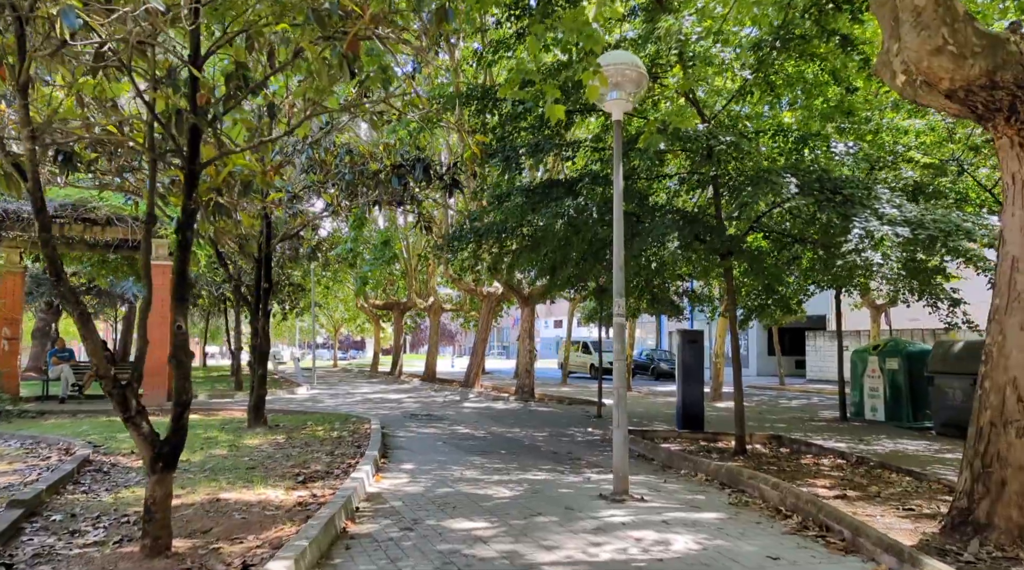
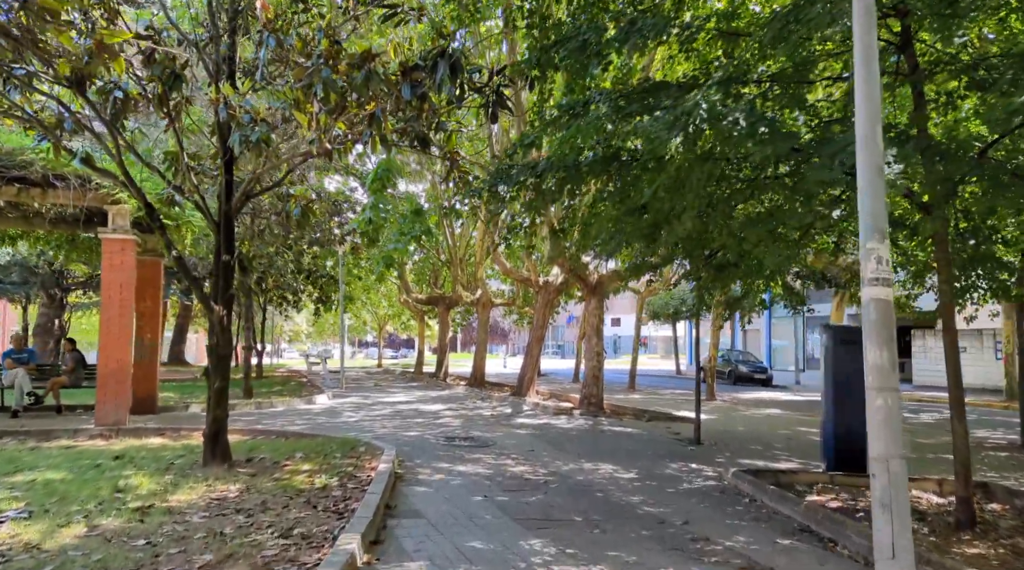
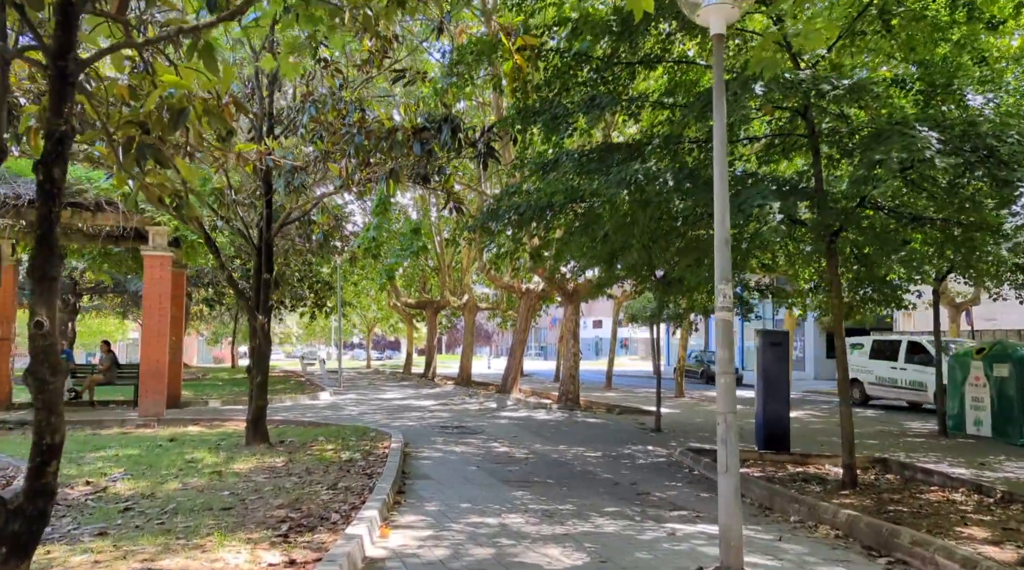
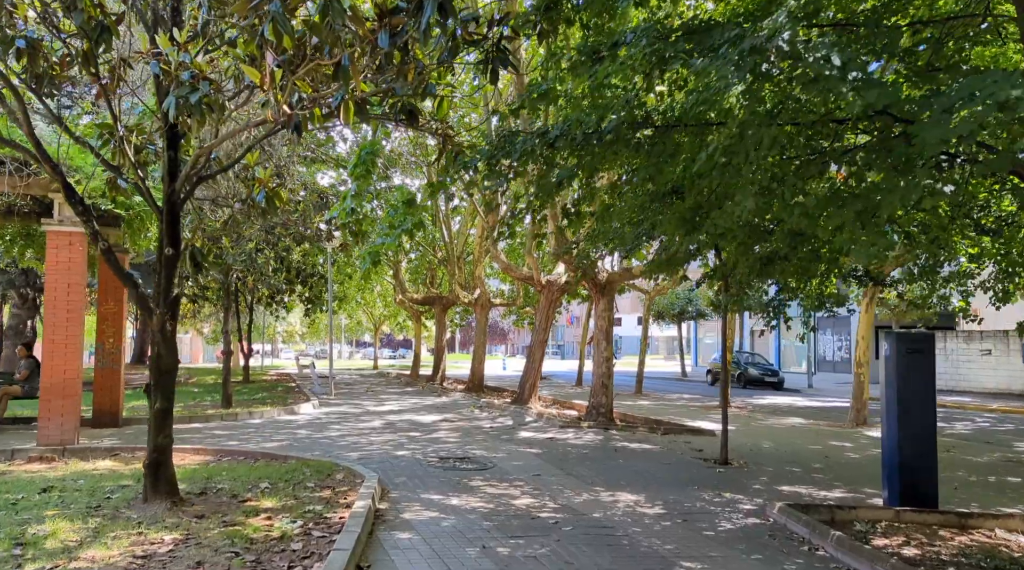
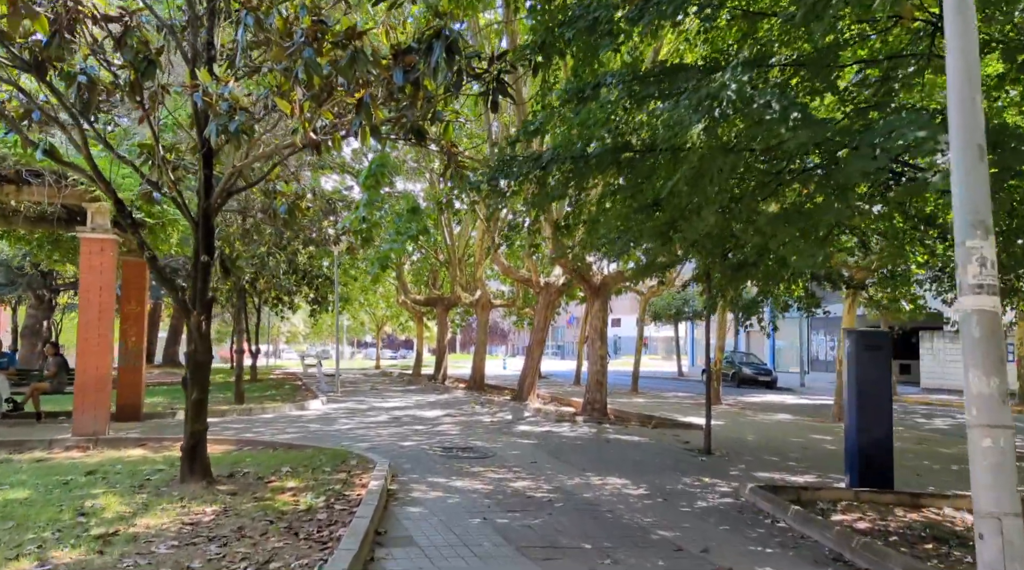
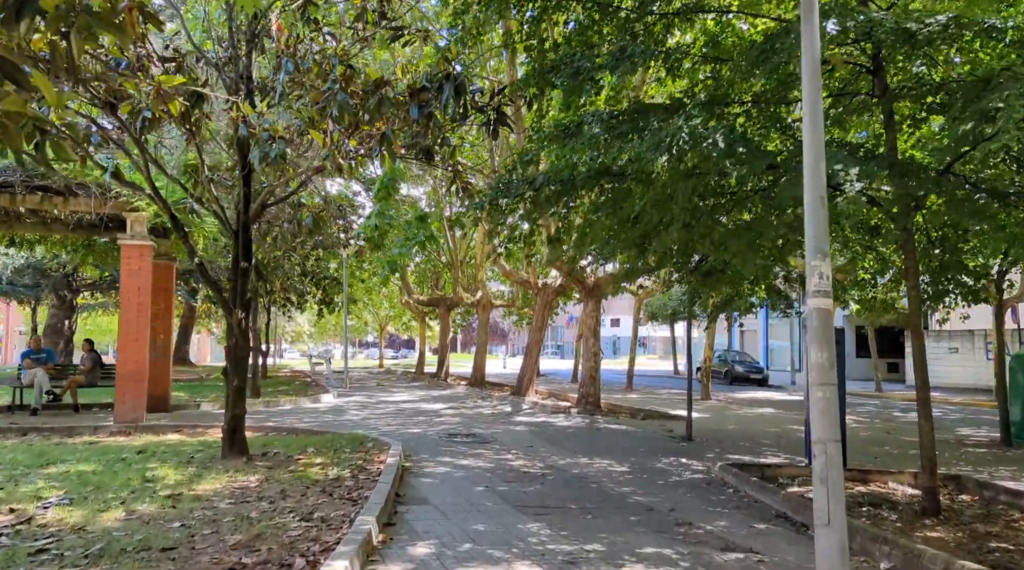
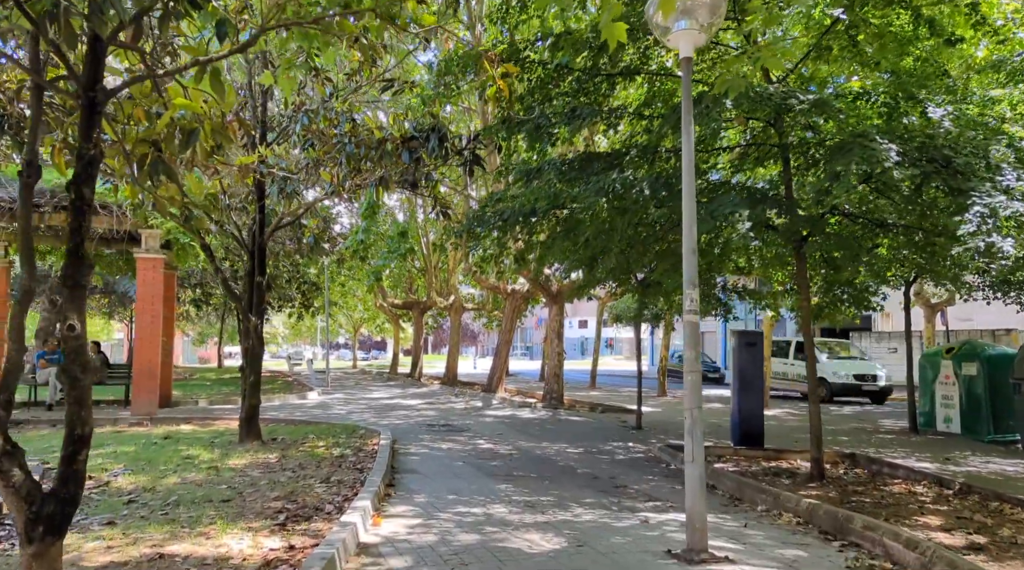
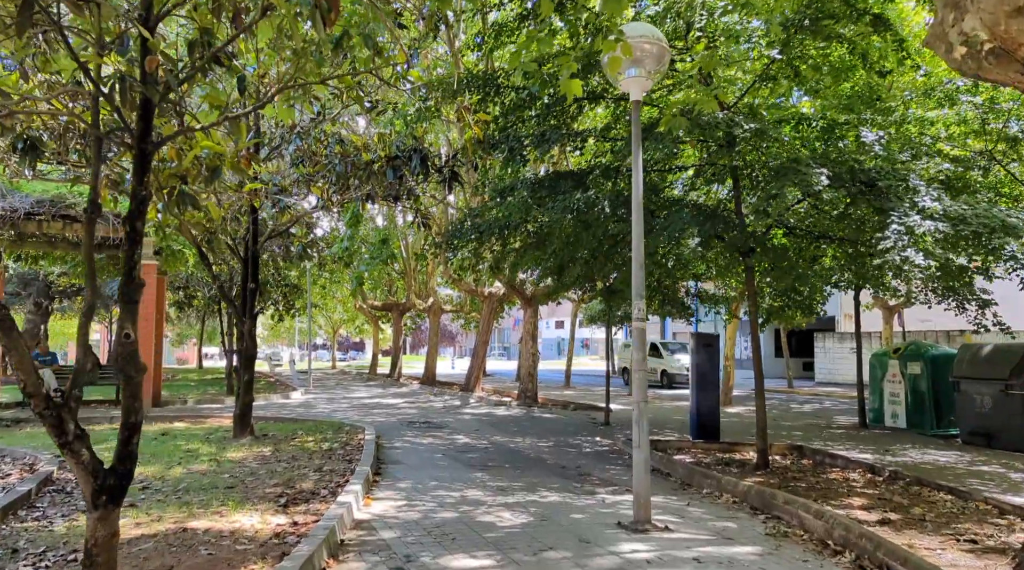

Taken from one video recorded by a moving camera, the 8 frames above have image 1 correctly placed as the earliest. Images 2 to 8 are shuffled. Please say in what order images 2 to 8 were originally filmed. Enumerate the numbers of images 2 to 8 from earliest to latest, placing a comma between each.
8, 7, 3, 6, 2, 5, 4
